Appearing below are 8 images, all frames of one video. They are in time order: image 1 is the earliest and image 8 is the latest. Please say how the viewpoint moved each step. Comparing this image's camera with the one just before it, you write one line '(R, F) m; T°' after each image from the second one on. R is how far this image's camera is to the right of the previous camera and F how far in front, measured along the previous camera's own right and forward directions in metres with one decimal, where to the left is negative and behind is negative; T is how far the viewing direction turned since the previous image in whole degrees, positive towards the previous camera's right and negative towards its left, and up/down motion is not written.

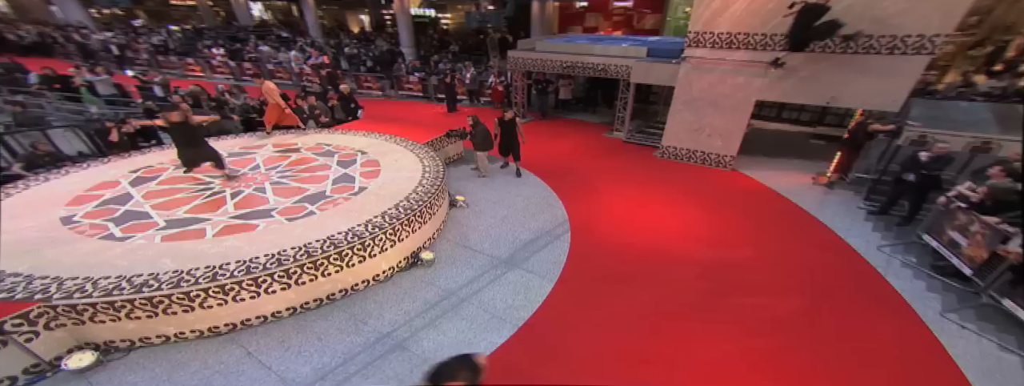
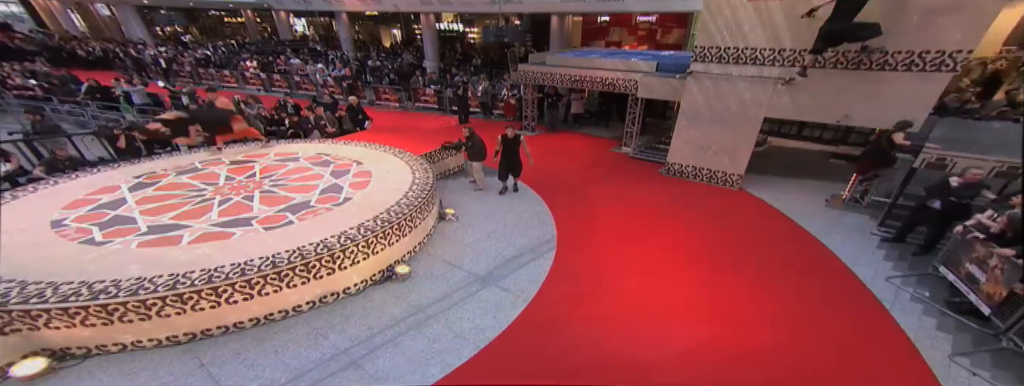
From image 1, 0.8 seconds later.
(+0.5, +0.2) m; -3°
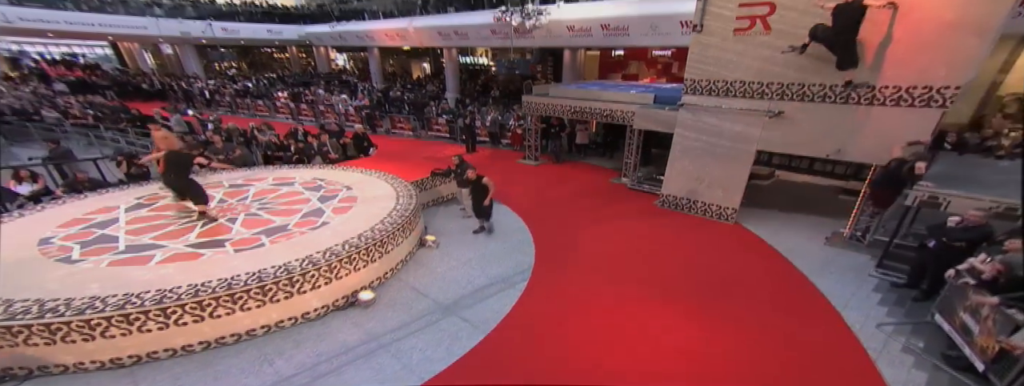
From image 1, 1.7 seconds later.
(+0.6, +0.1) m; -3°
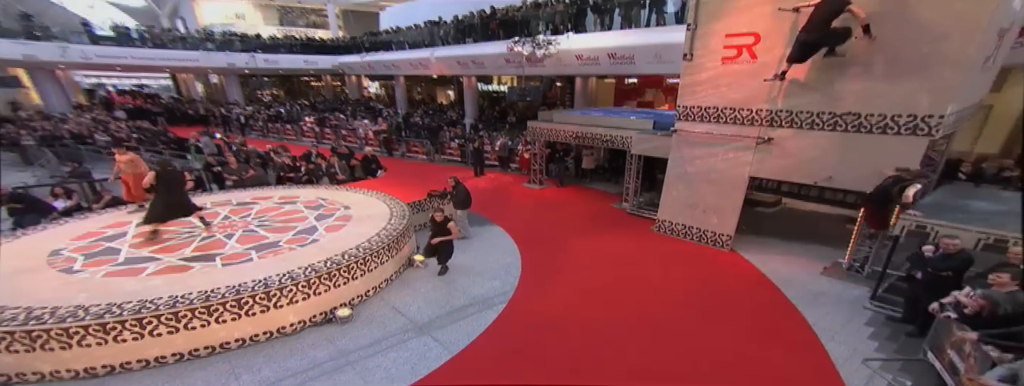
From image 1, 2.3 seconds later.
(+0.5, -0.1) m; -3°
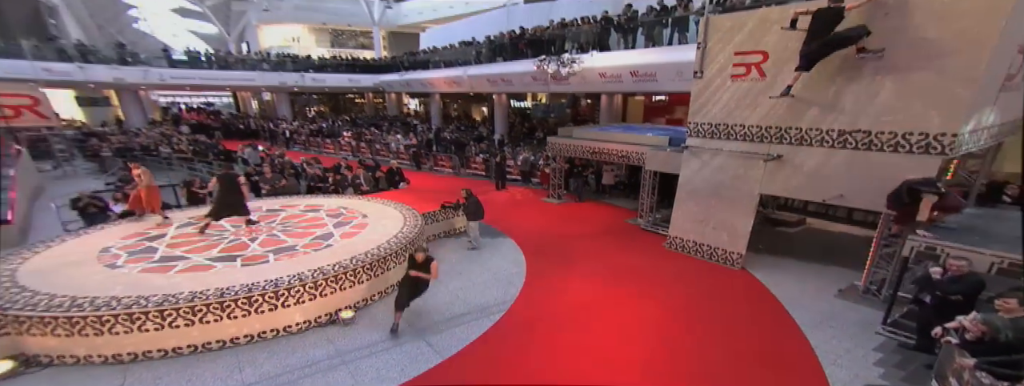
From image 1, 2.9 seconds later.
(+0.4, -0.1) m; -5°
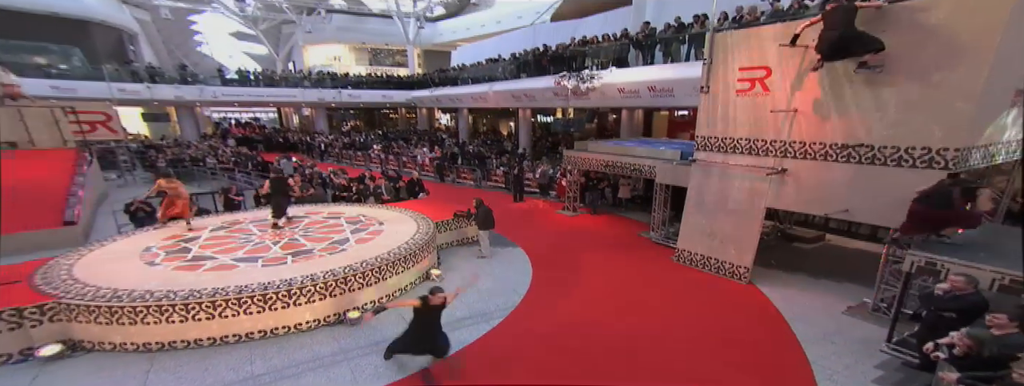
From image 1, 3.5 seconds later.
(+0.3, -0.1) m; -4°
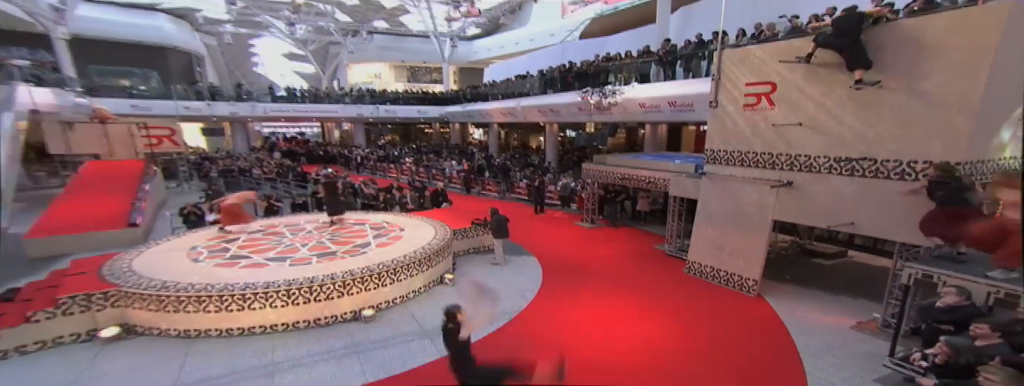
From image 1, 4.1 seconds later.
(+0.3, -0.2) m; -5°
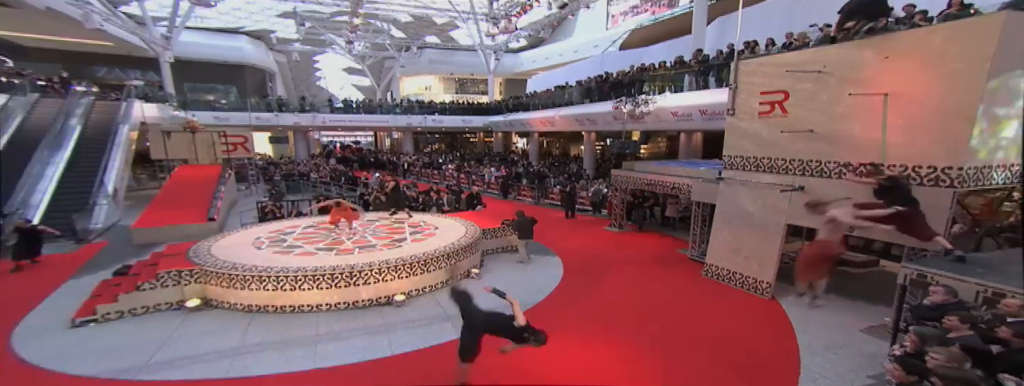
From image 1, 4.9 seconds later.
(+0.4, -0.4) m; -7°
